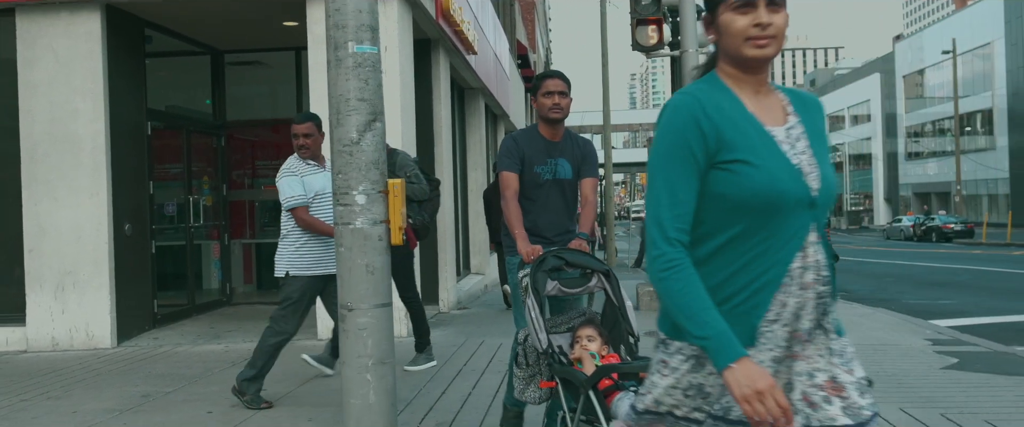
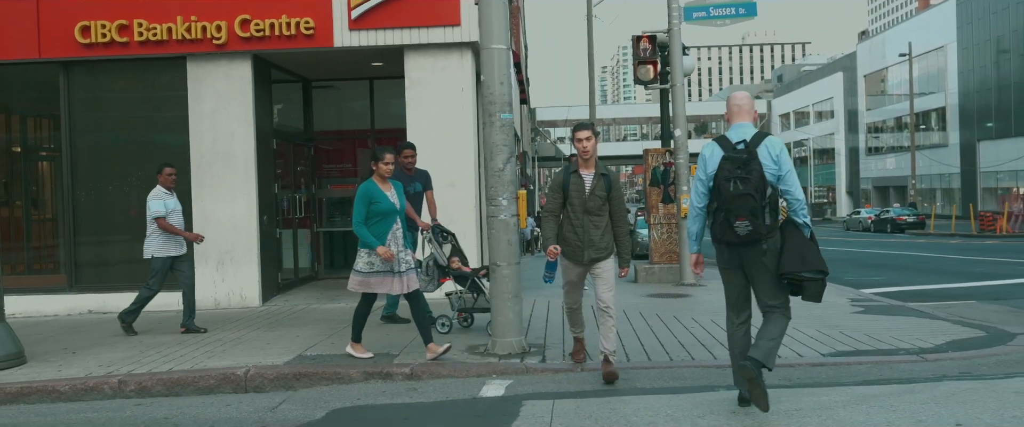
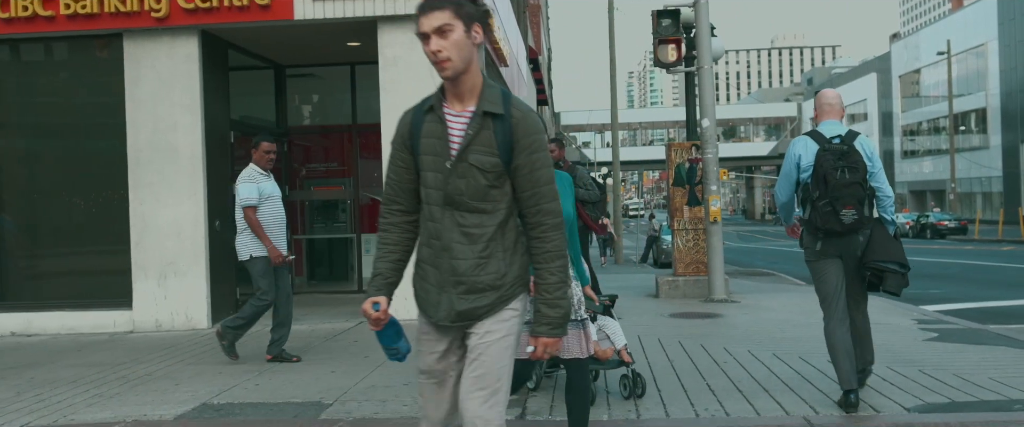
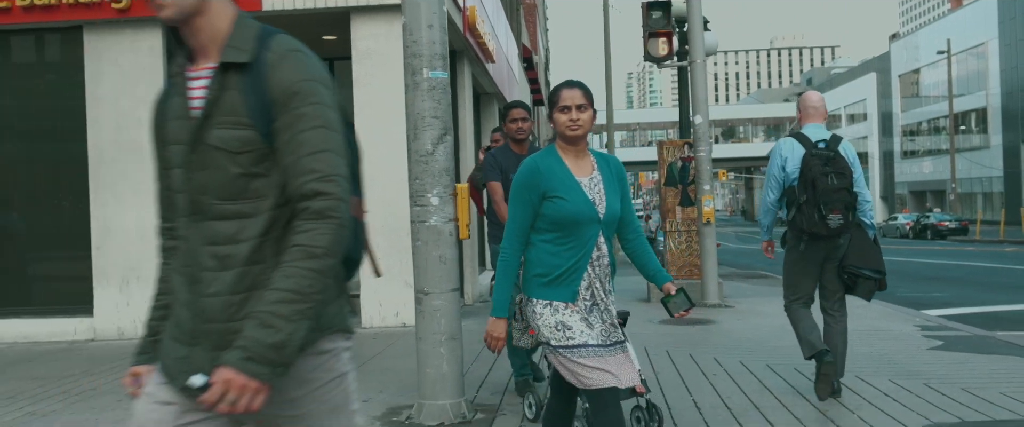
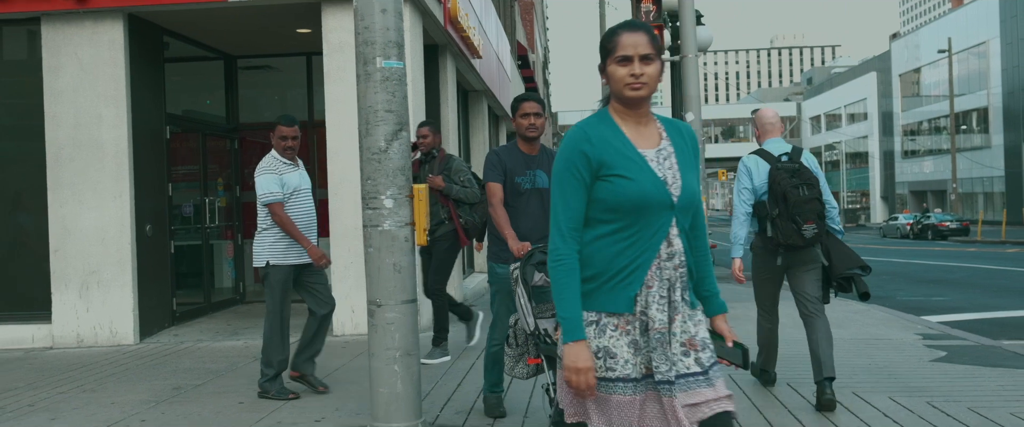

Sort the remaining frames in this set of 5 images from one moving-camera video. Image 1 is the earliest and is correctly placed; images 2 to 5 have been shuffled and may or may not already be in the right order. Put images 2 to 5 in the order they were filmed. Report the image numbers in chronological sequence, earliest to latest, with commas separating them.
5, 4, 3, 2
